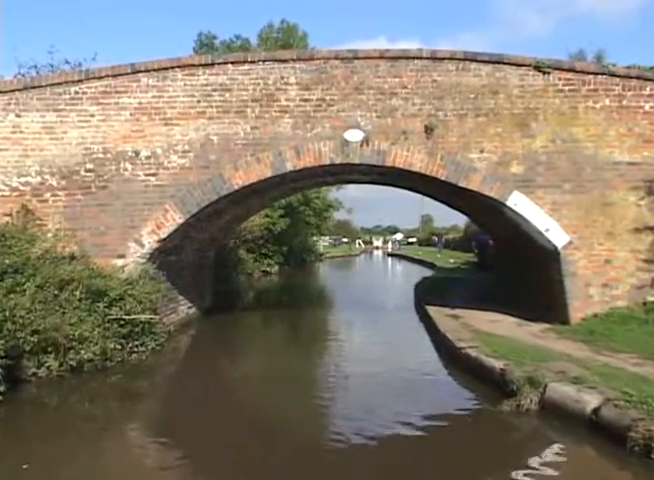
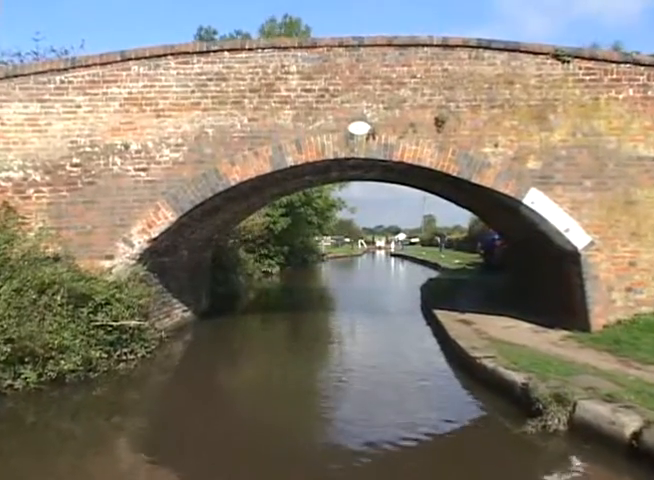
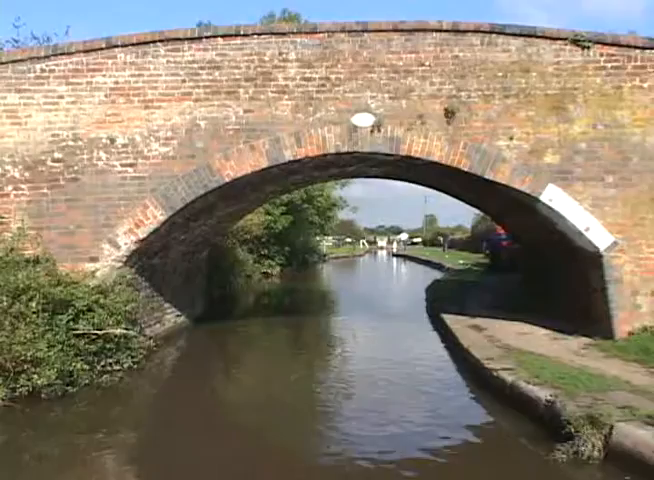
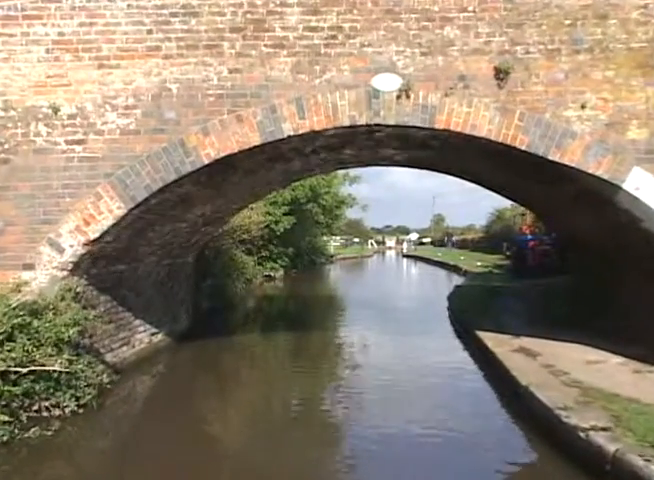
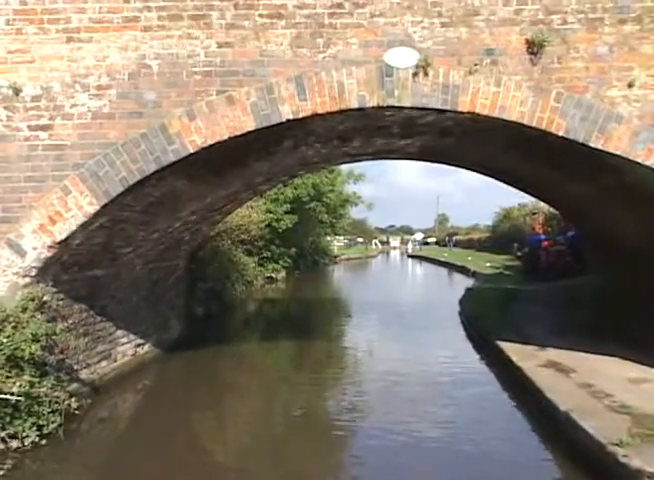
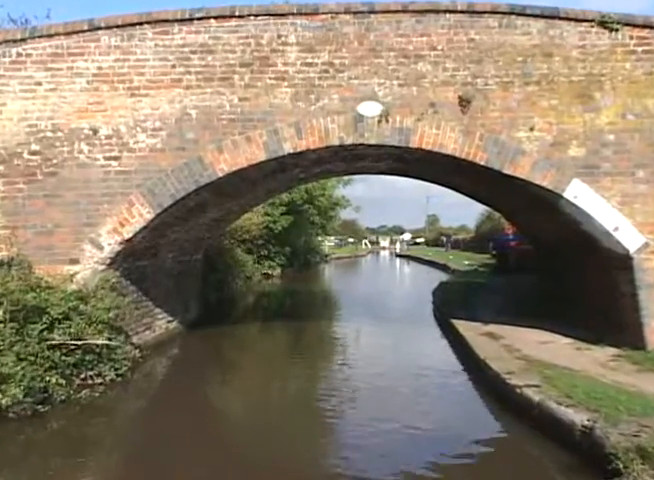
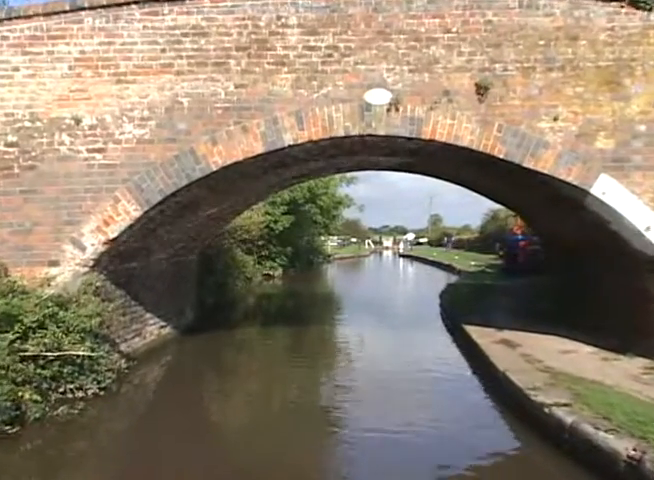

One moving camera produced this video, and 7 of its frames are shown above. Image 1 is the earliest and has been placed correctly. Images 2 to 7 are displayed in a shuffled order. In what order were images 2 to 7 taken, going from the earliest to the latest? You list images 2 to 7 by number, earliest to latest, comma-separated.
2, 3, 6, 7, 4, 5
